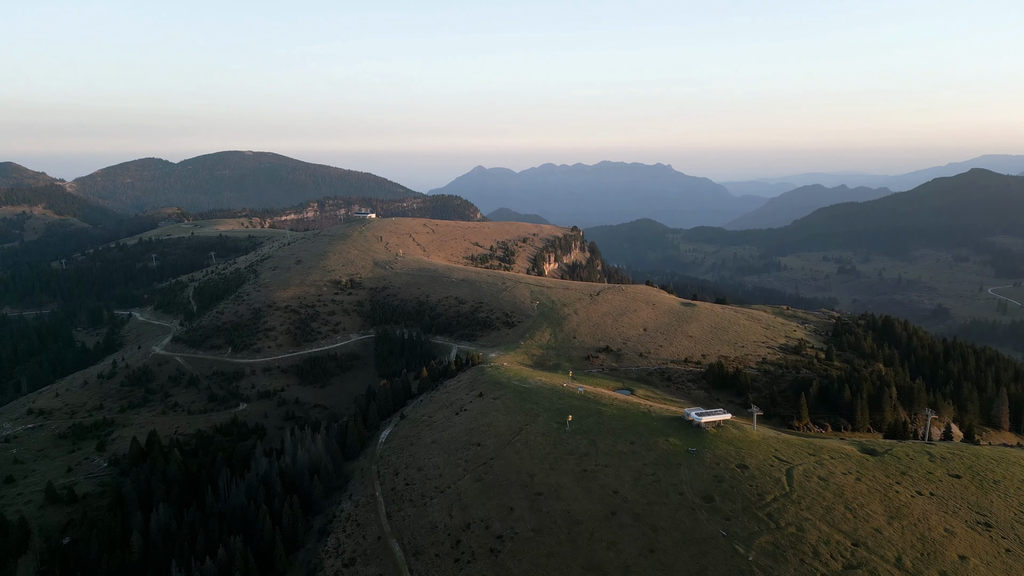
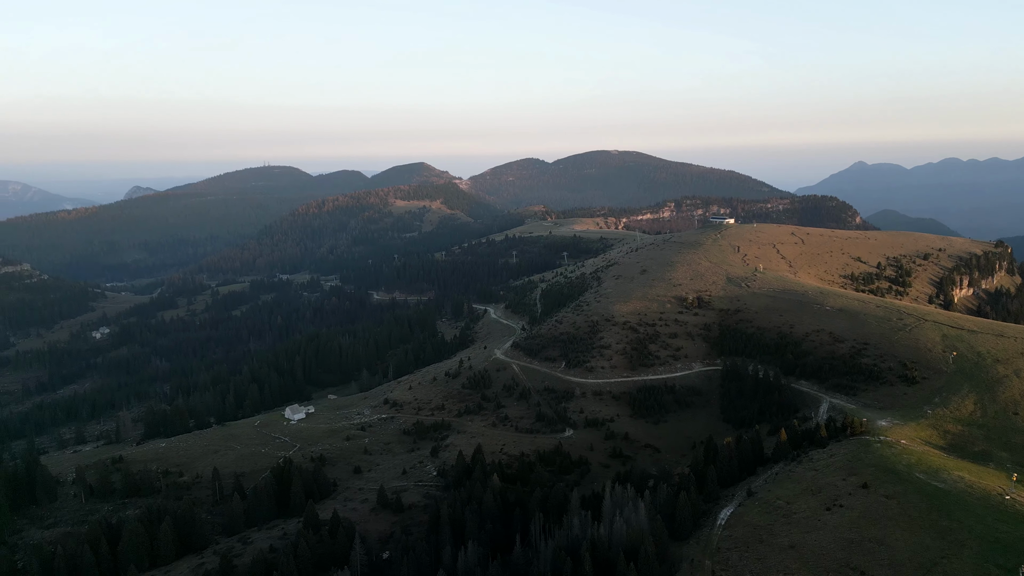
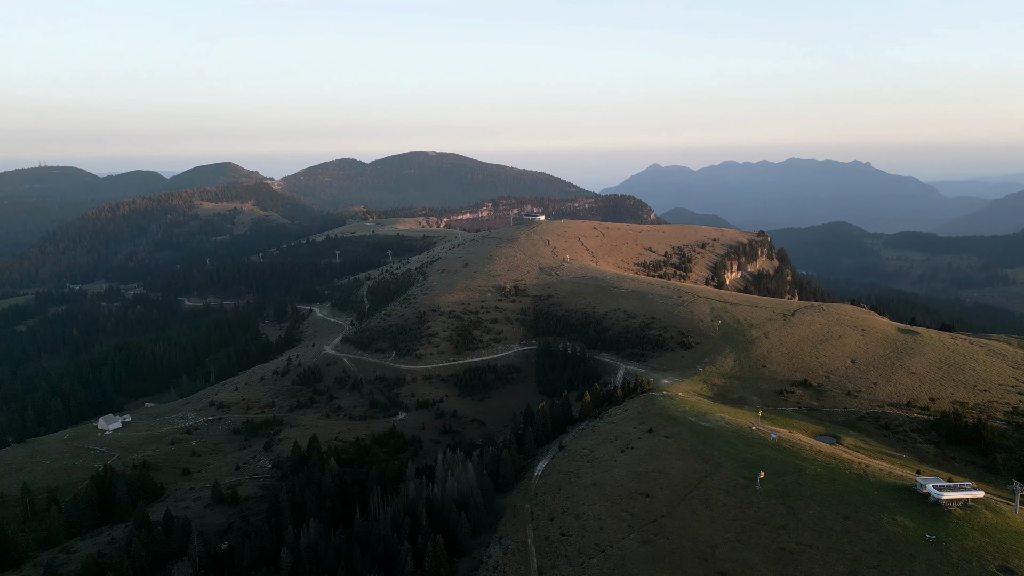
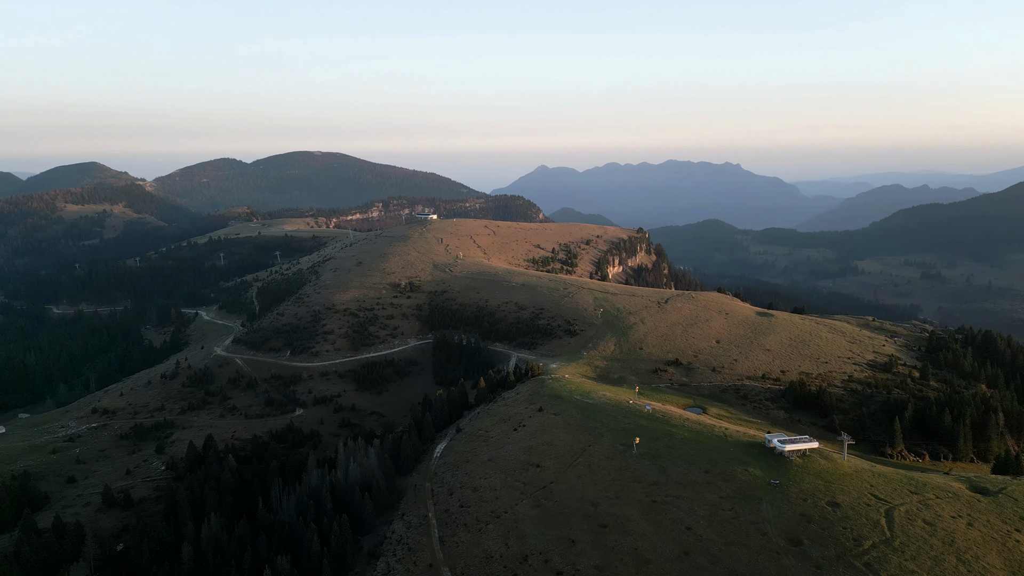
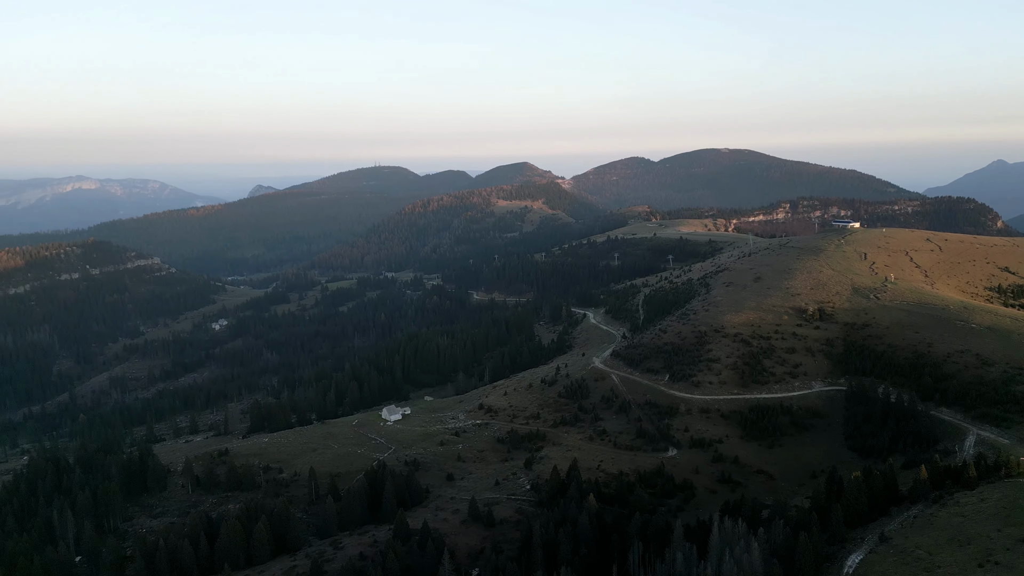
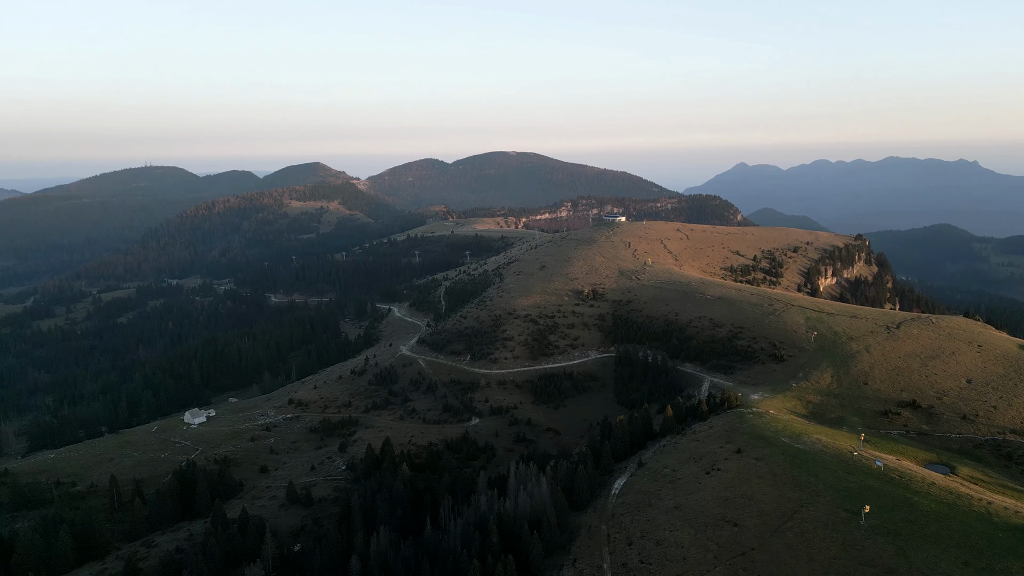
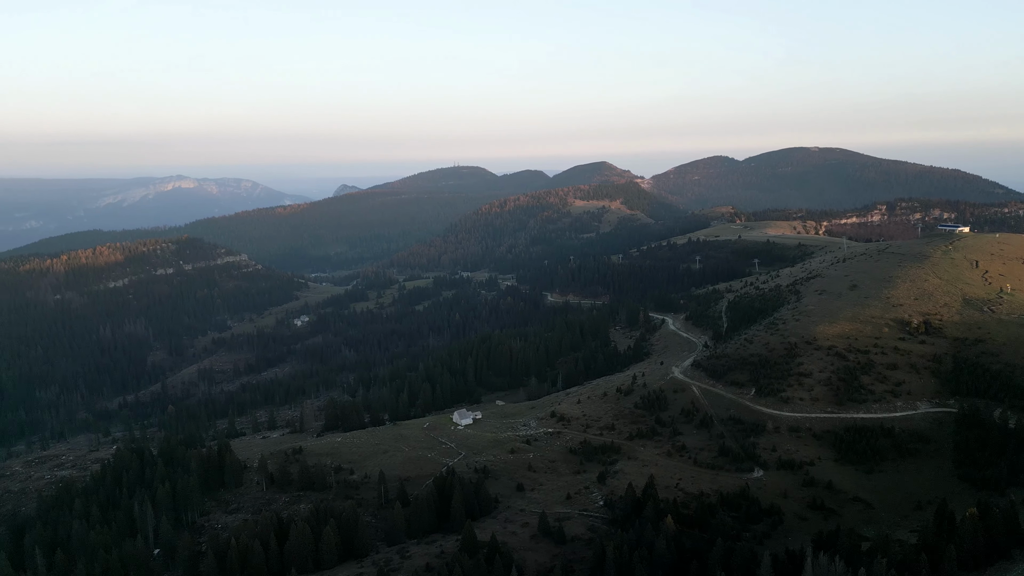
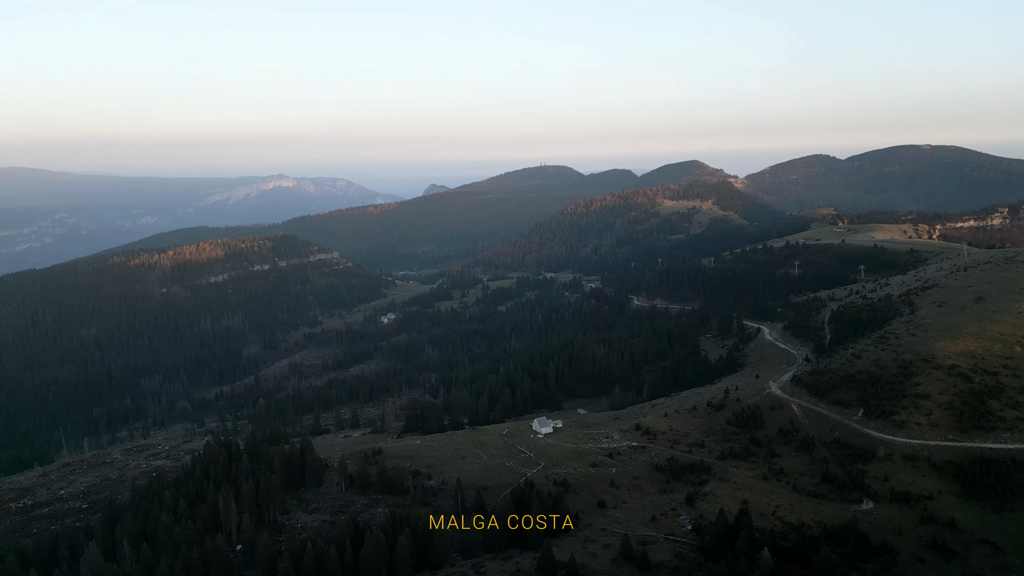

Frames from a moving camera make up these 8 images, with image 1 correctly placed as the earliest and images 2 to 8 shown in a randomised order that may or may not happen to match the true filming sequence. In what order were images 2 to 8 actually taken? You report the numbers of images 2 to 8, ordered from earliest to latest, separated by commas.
4, 3, 6, 2, 5, 7, 8
